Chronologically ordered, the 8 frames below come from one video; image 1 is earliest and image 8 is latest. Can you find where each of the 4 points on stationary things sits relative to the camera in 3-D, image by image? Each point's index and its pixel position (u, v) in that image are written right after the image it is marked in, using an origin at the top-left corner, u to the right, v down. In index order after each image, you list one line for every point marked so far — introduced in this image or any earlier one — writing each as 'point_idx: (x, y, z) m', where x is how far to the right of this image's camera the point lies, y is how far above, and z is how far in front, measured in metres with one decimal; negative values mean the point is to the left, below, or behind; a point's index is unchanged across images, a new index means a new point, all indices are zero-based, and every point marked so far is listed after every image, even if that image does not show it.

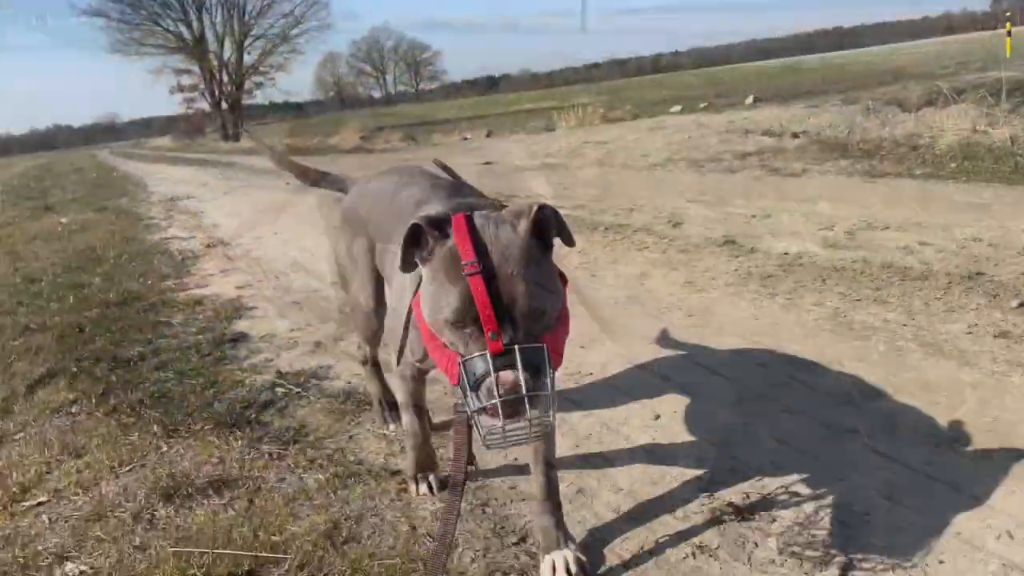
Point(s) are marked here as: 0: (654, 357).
0: (+0.7, -0.4, +4.2) m
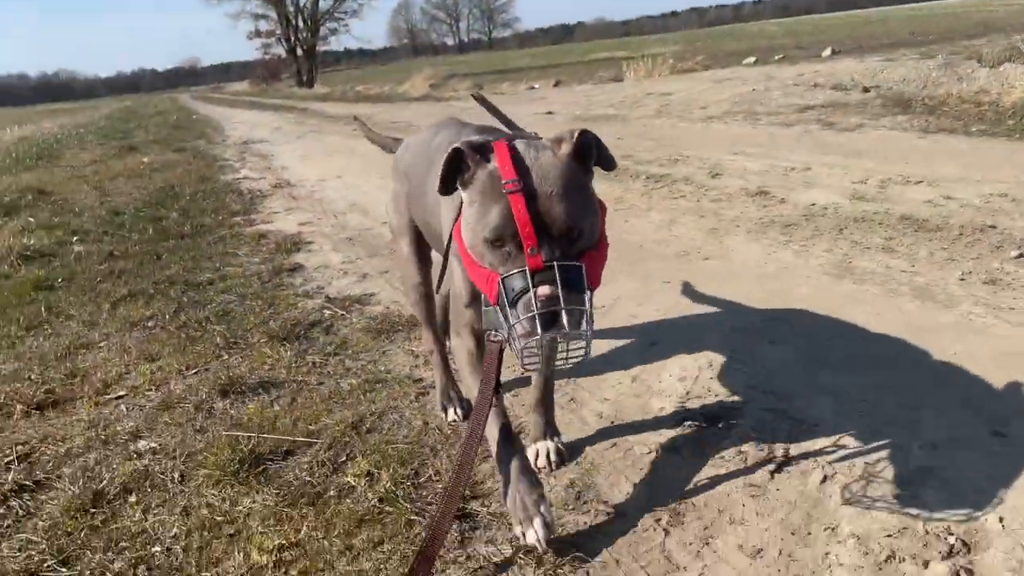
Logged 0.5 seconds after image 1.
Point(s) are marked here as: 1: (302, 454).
0: (+0.9, 0.0, +4.6) m
1: (-0.9, -0.7, +3.3) m
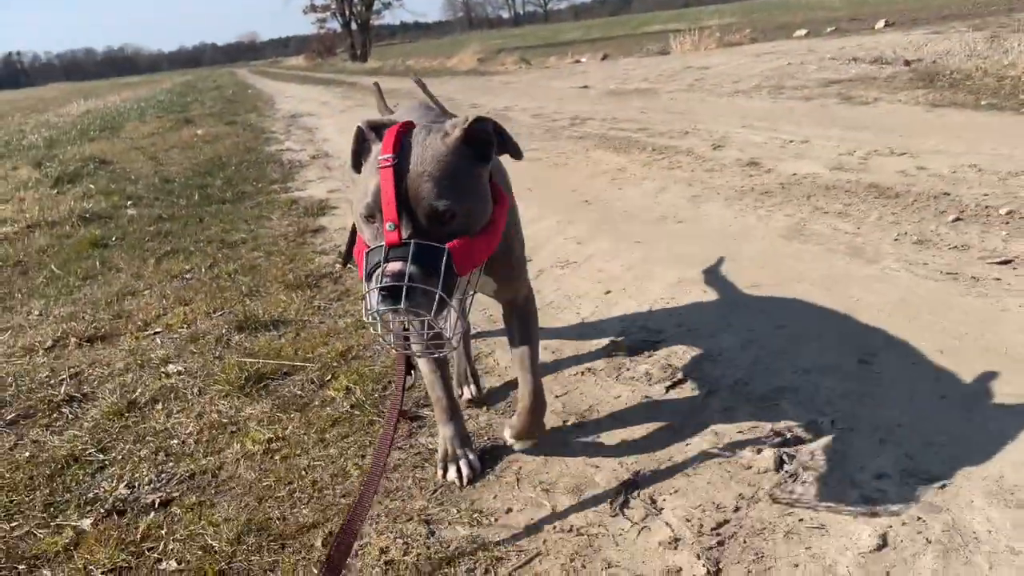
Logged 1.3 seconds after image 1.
0: (+0.8, +0.2, +5.1) m
1: (-1.0, -0.4, +4.0) m
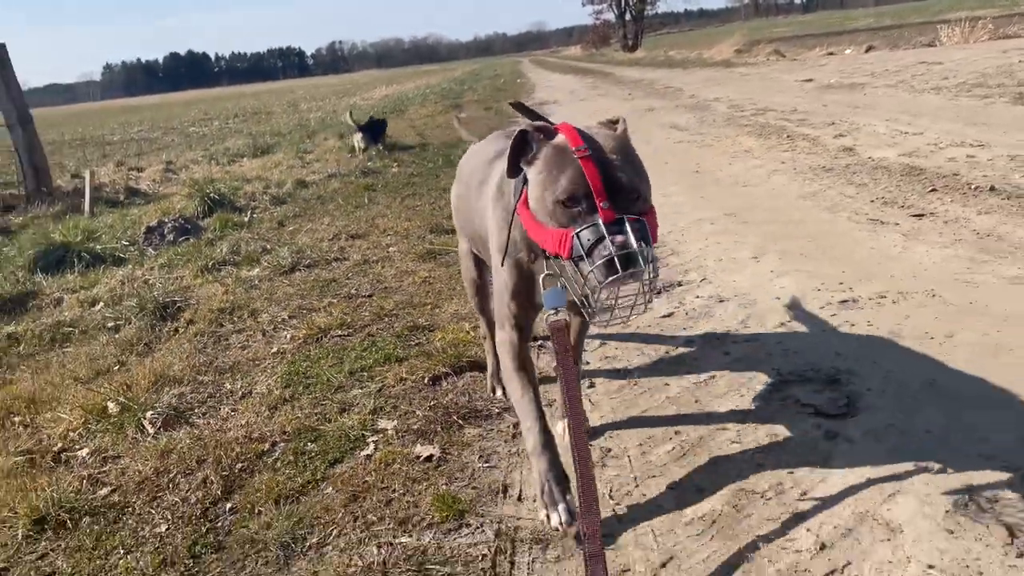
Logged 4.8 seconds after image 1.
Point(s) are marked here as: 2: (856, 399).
0: (+1.6, +0.8, +7.3) m
1: (-0.5, +0.3, +6.8) m
2: (+1.3, -0.4, +3.2) m
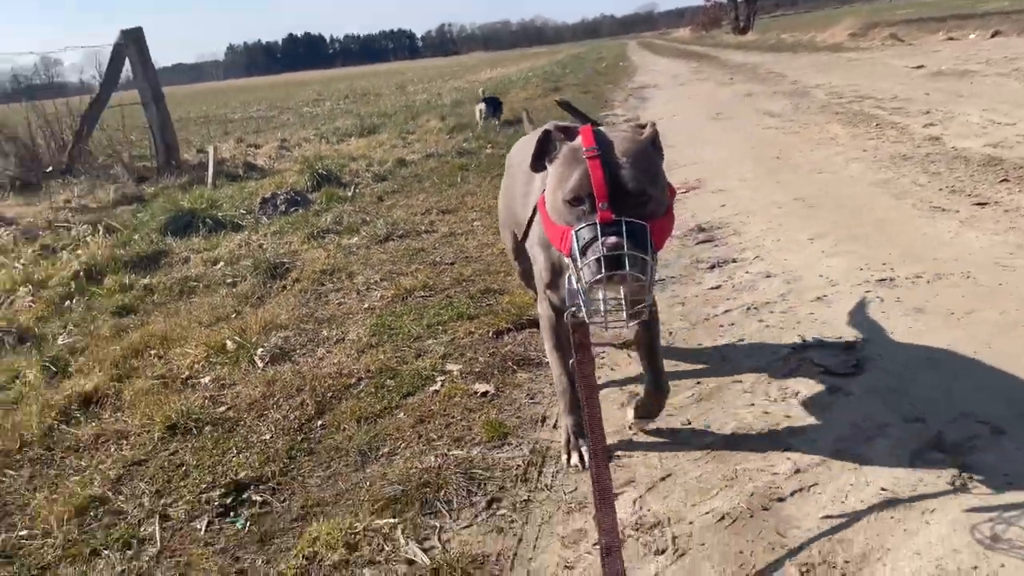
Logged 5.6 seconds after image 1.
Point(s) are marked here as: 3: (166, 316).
0: (+2.4, +0.9, +7.6) m
1: (+0.2, +0.5, +7.3) m
2: (+1.5, -0.3, +3.5) m
3: (-2.6, -0.2, +6.0) m
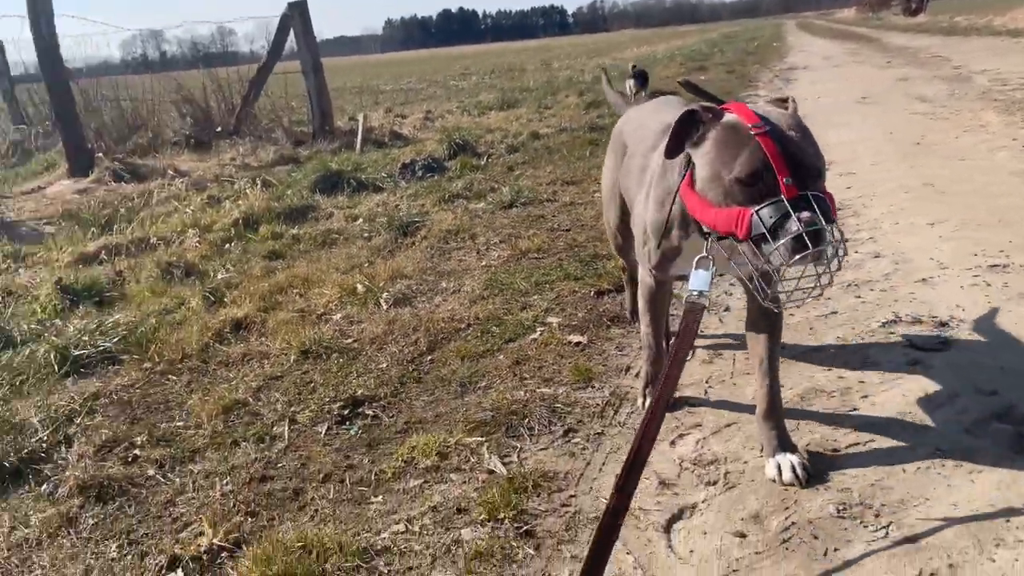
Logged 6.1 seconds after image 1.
0: (+3.5, +1.1, +7.4) m
1: (+1.3, +0.8, +7.5) m
2: (+1.9, -0.2, +3.6) m
3: (-1.7, +0.2, +6.7) m
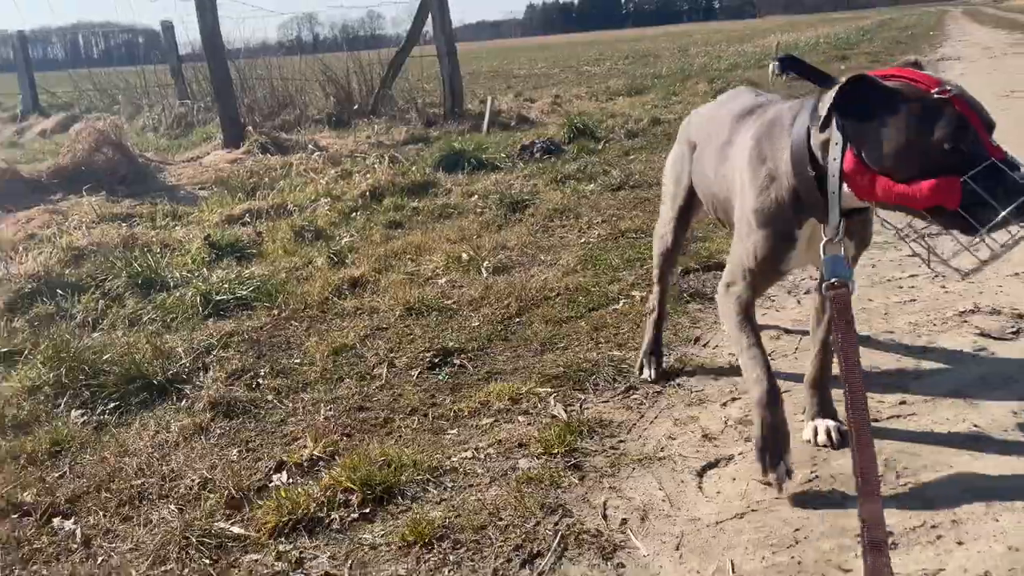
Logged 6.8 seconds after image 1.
0: (+4.5, +1.0, +7.1) m
1: (+2.3, +0.9, +7.5) m
2: (+2.3, -0.2, +3.6) m
3: (-0.8, +0.5, +7.2) m
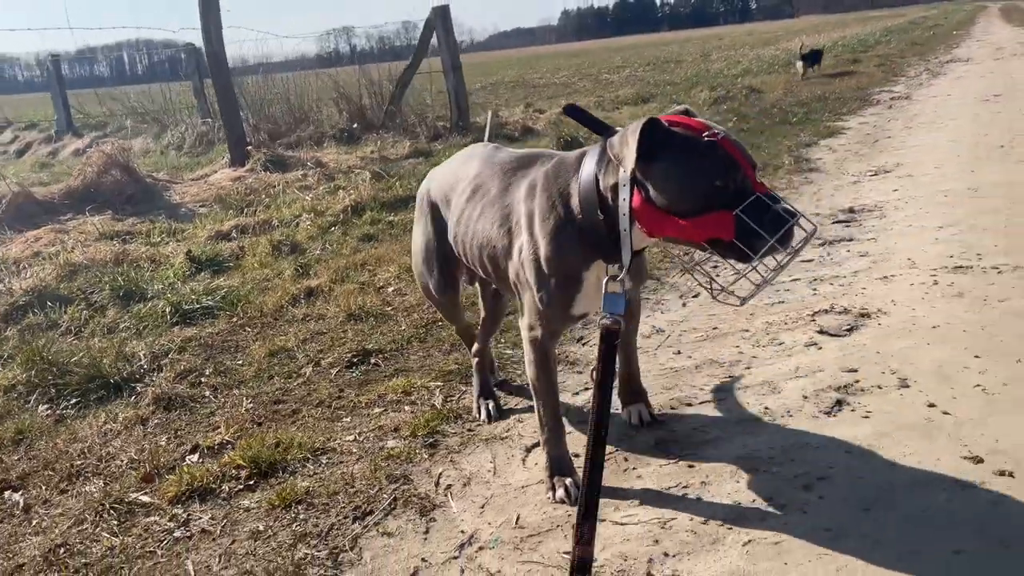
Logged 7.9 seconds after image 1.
0: (+4.1, +1.0, +7.4) m
1: (+1.9, +0.9, +8.0) m
2: (+1.7, -0.2, +4.0) m
3: (-1.2, +0.4, +7.8) m
